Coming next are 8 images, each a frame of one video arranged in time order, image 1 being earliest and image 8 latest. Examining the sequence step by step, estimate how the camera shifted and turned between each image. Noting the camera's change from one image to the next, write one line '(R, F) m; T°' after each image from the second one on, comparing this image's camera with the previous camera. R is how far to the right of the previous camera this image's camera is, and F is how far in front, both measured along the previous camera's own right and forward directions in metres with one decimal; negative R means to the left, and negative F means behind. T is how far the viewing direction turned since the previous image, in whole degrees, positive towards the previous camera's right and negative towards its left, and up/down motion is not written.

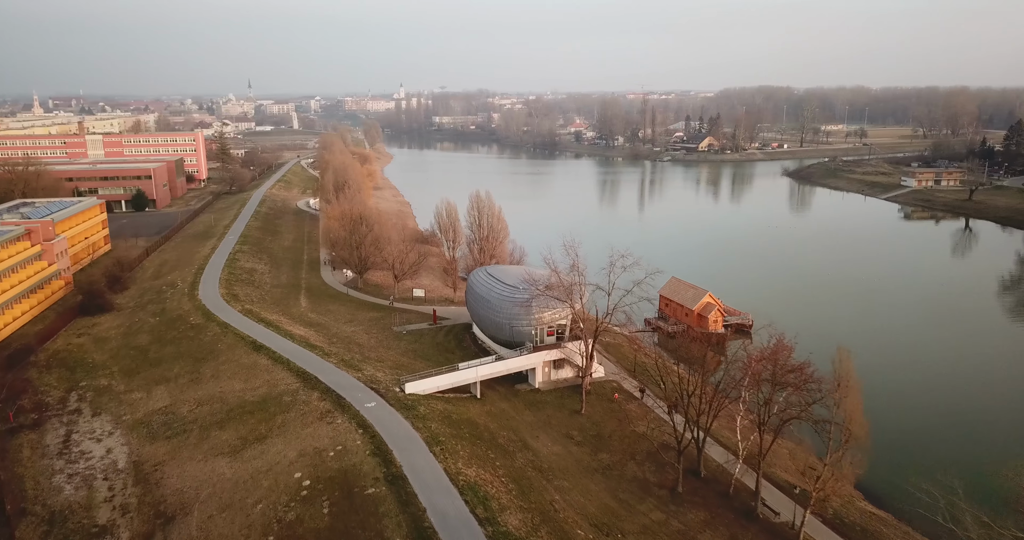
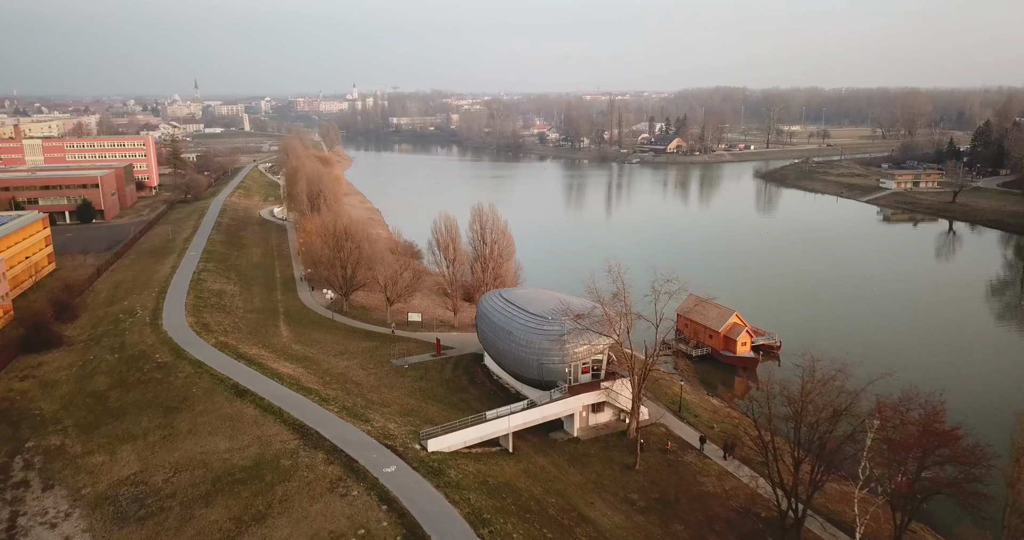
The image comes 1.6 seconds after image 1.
(-2.2, +3.5) m; +4°
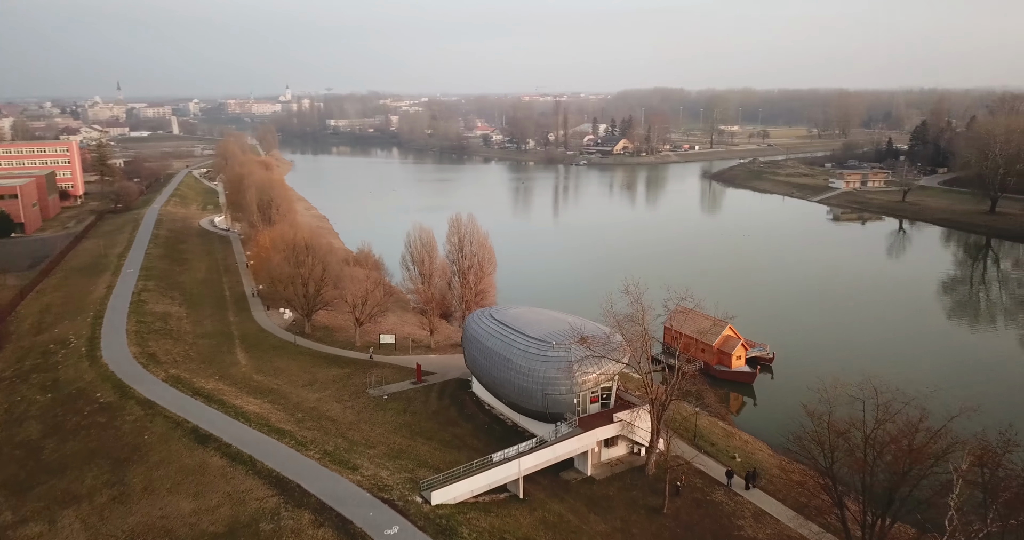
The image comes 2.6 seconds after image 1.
(-1.6, +2.3) m; +5°
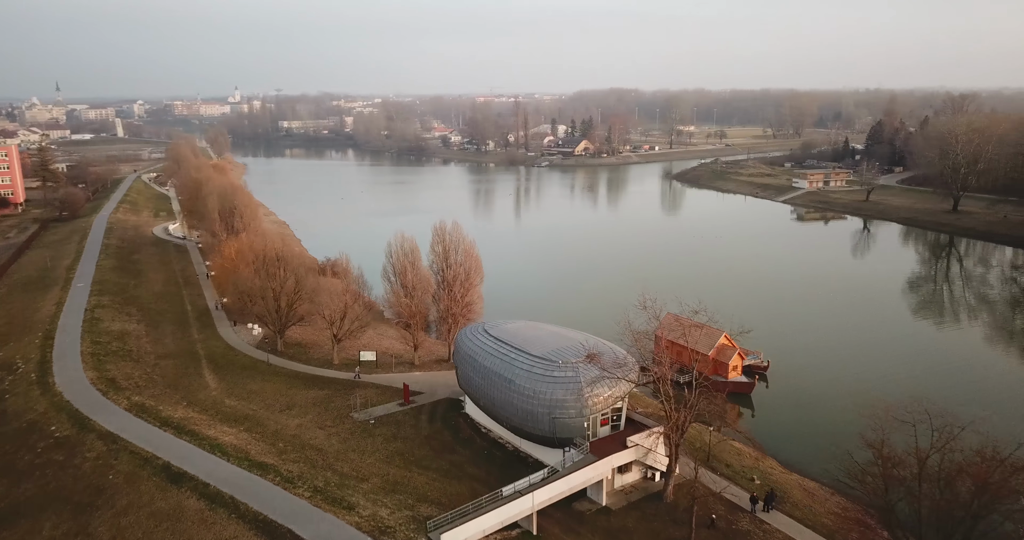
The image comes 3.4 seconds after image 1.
(-1.2, +1.5) m; +3°
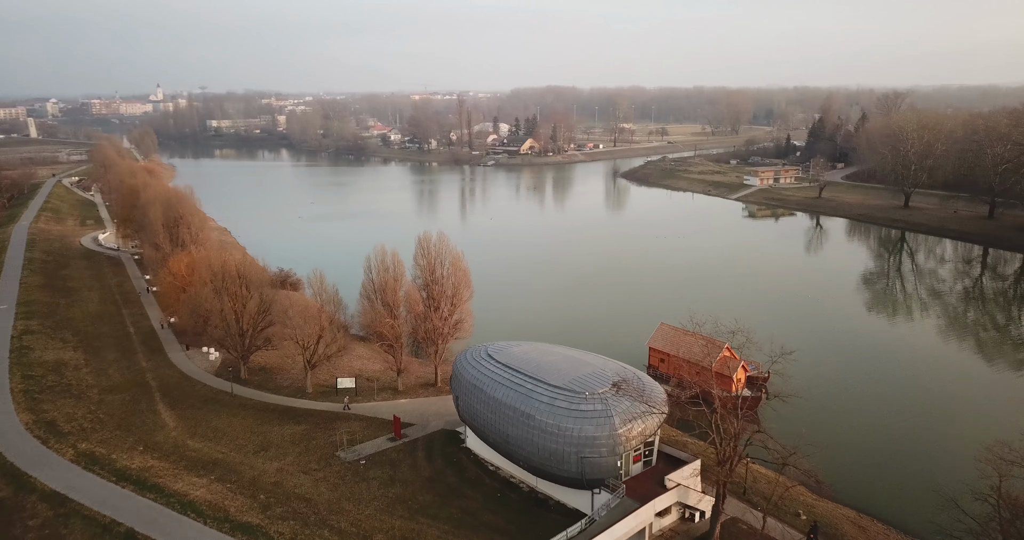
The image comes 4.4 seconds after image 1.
(-1.9, +2.3) m; +5°
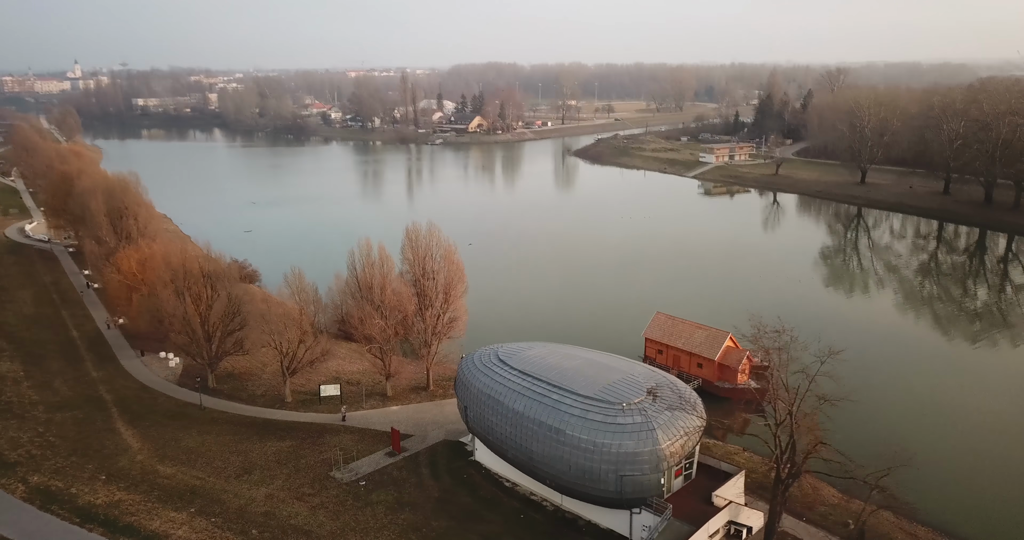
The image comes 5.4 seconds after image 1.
(-1.7, +2.0) m; +5°
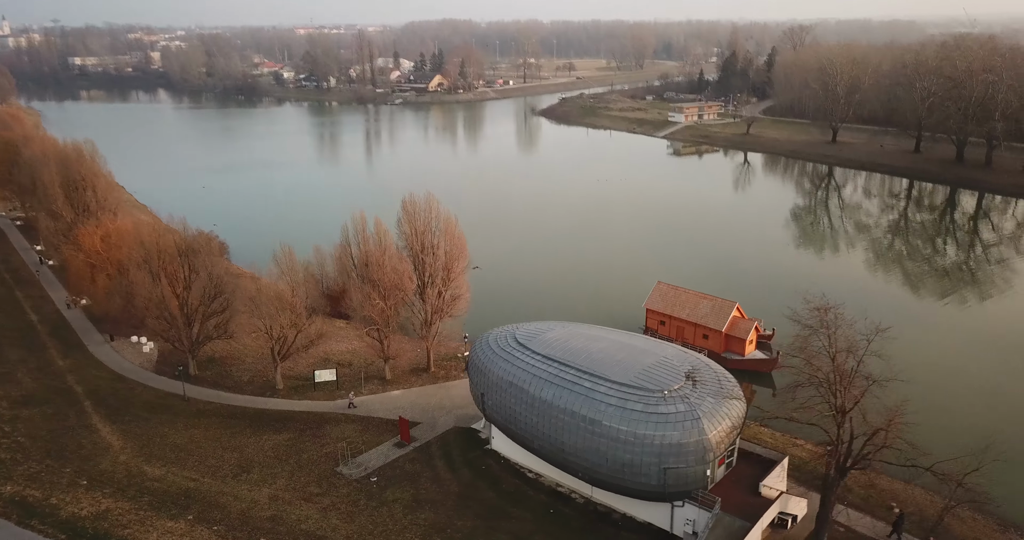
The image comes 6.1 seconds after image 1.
(-1.4, +1.4) m; +3°
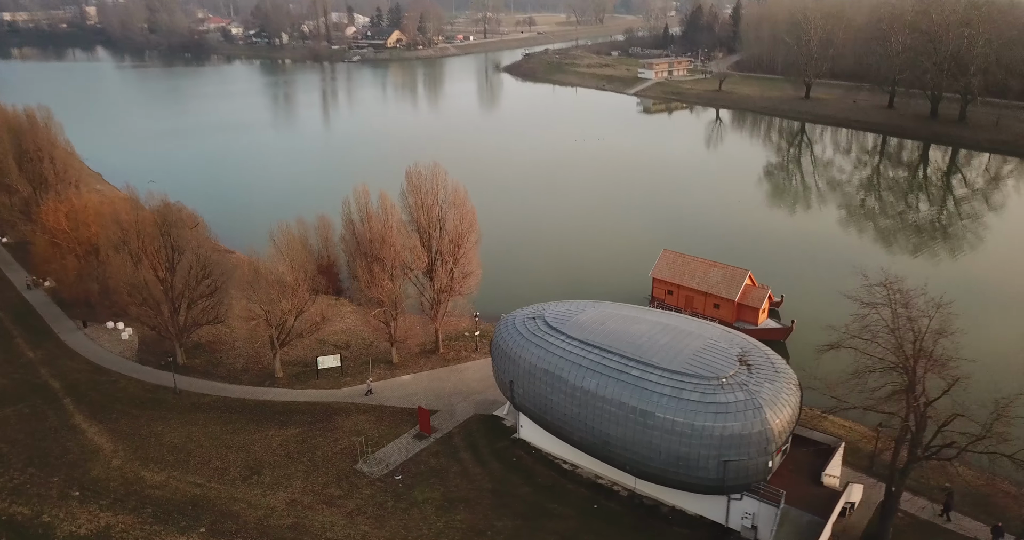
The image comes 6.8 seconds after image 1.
(-1.5, +1.4) m; +3°
